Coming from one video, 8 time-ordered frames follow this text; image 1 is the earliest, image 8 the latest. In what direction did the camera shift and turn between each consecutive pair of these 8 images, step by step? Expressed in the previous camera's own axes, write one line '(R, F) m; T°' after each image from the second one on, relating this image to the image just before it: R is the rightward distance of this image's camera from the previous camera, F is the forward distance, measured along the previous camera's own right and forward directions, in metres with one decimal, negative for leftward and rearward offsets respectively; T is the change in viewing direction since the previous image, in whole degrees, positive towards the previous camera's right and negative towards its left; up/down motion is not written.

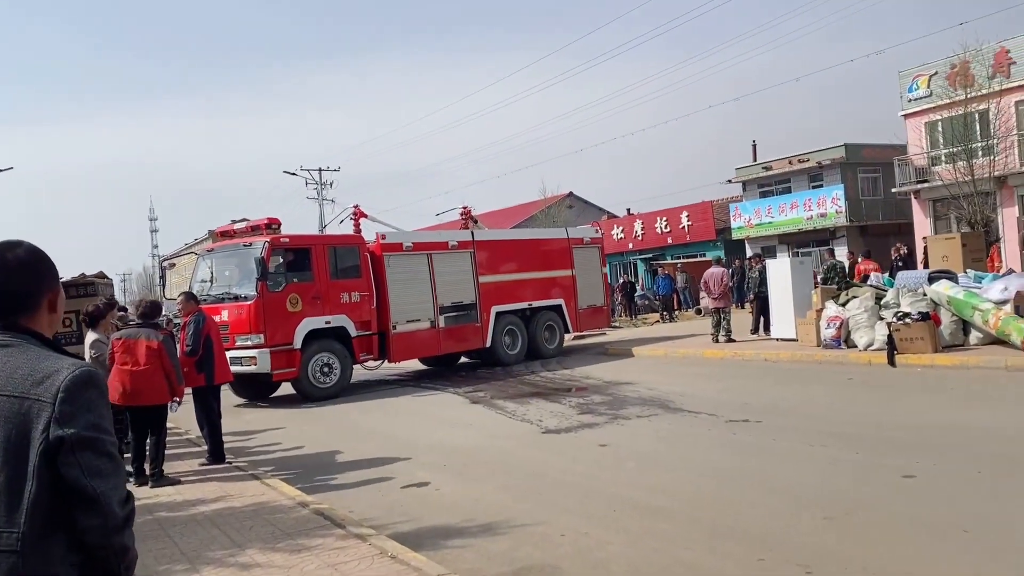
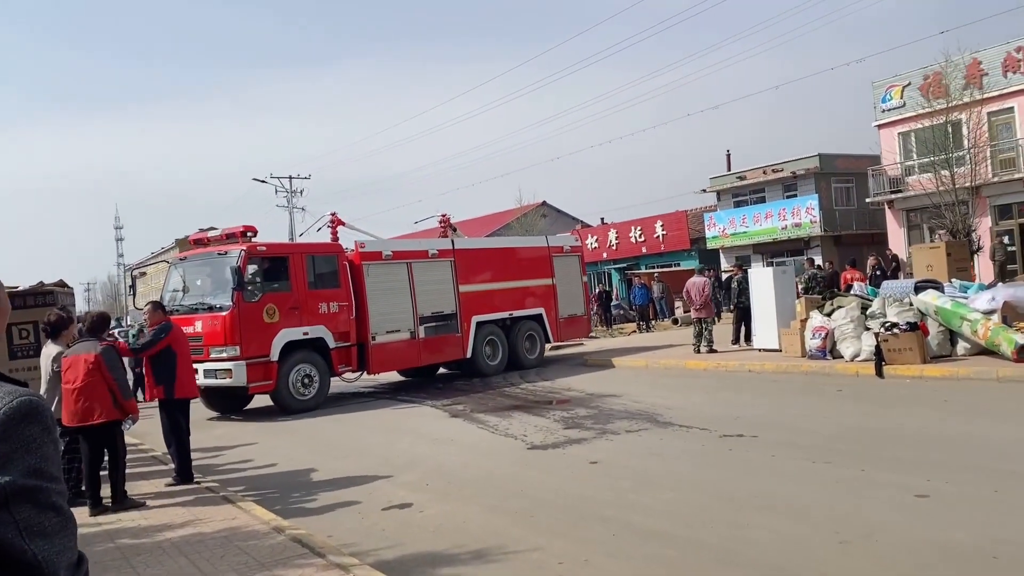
(-0.1, +0.4) m; +2°
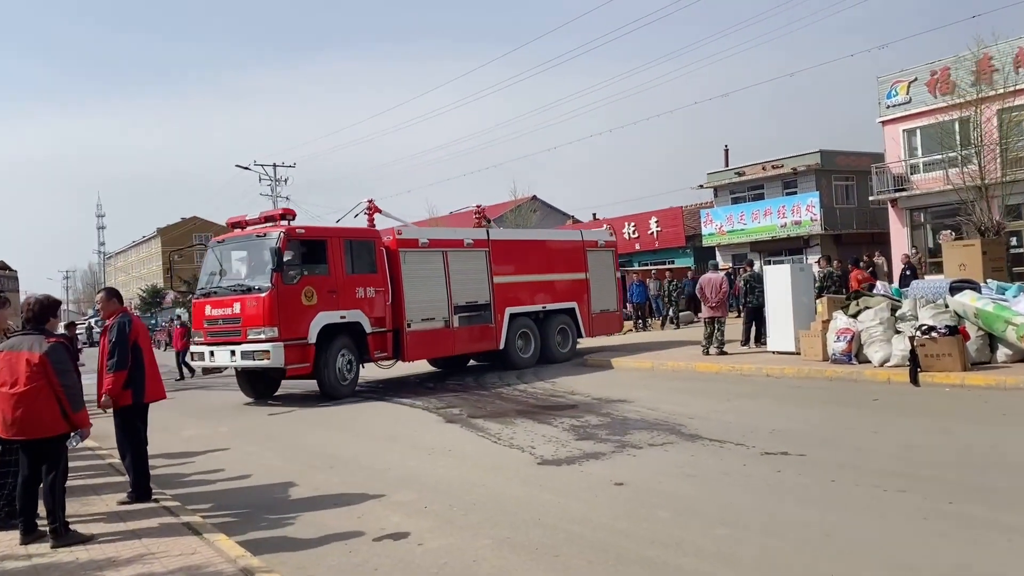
(-0.2, +1.1) m; +1°
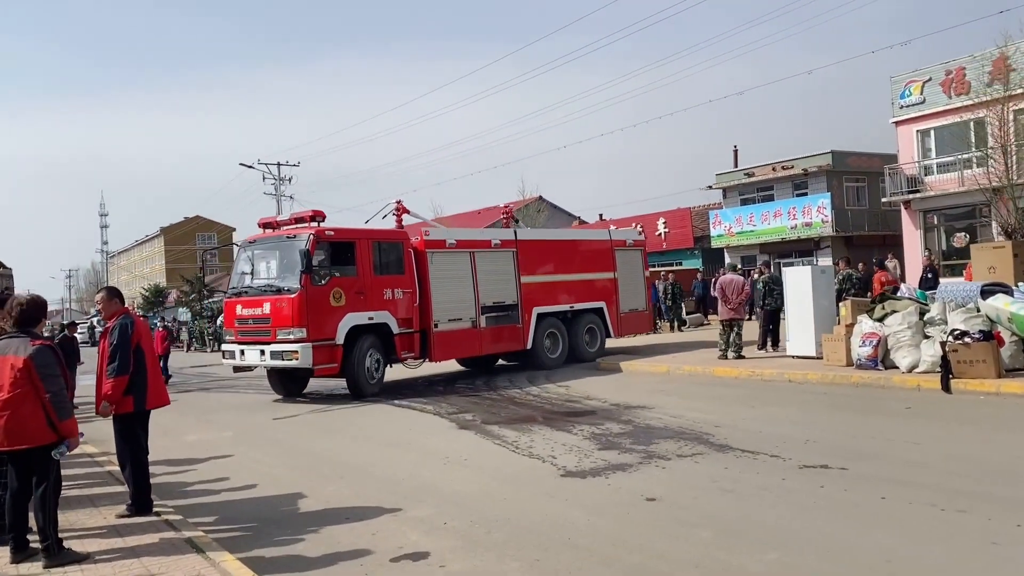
(-0.2, +0.4) m; 0°
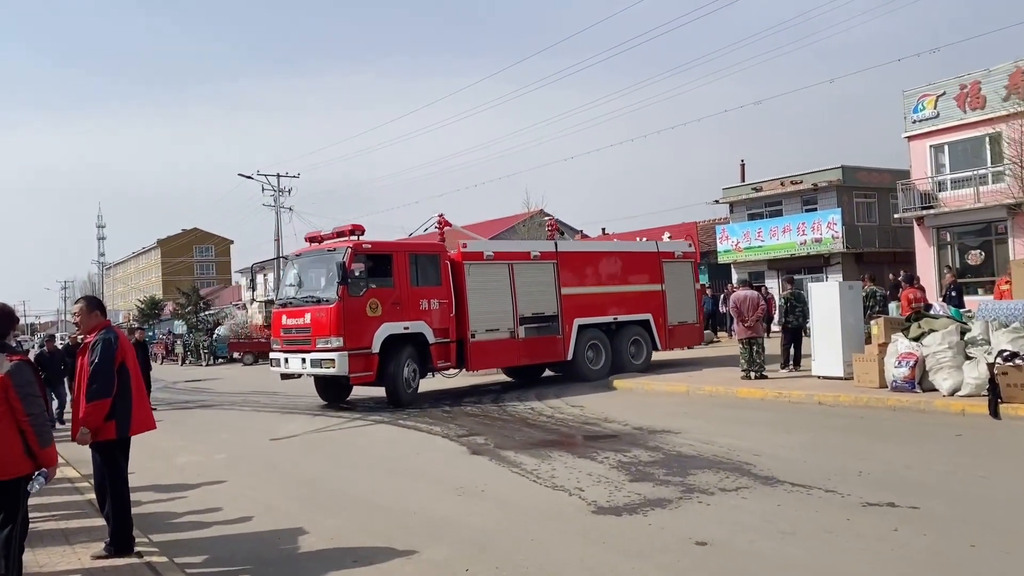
(-0.2, +0.7) m; 0°
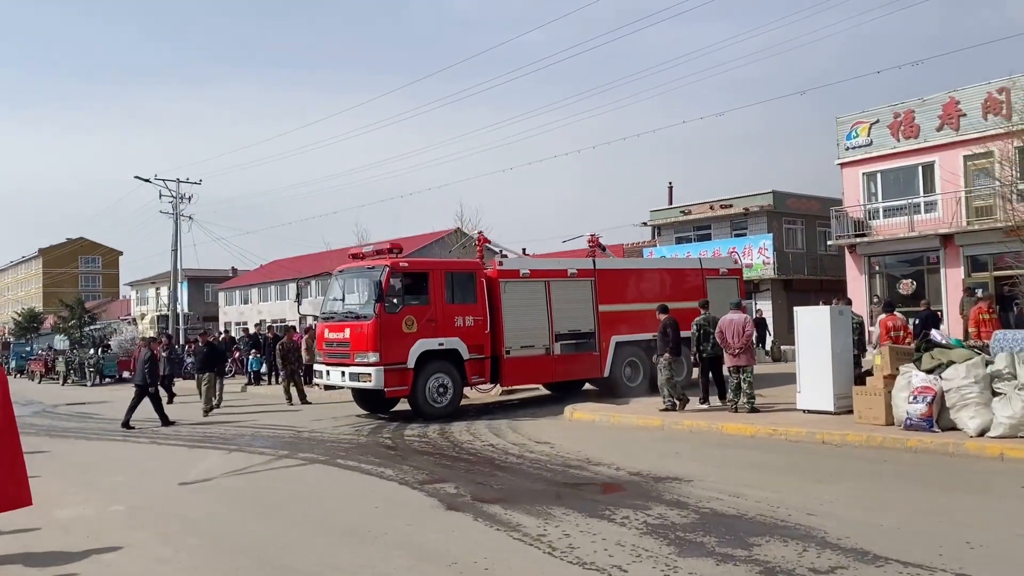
(-0.8, +1.8) m; +7°
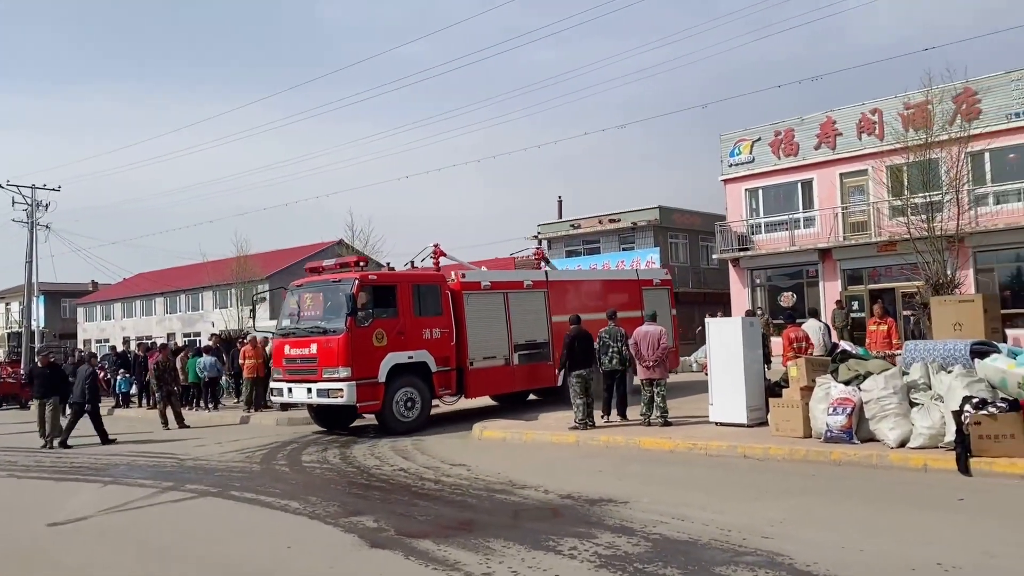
(-0.4, +0.7) m; +9°
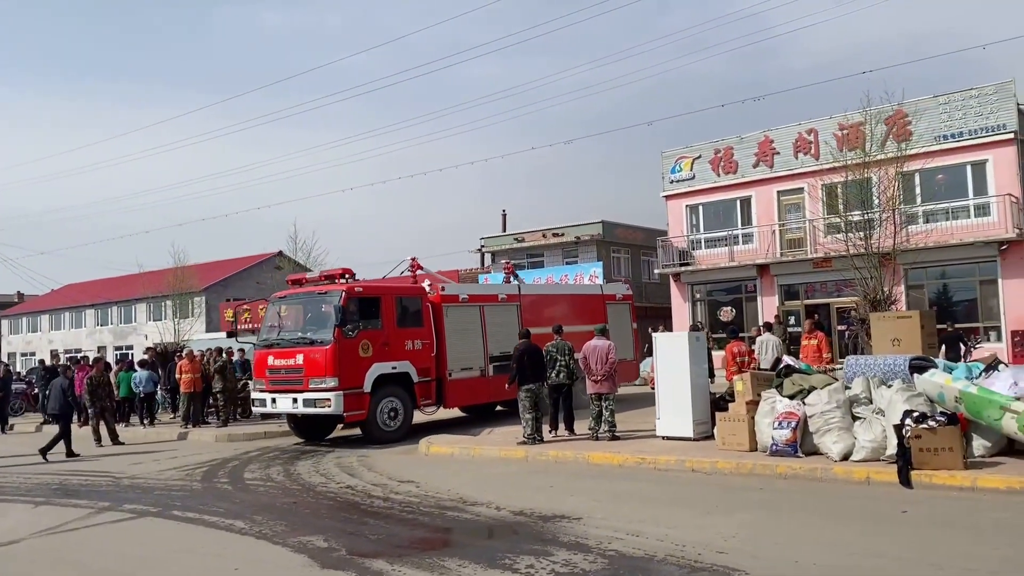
(-0.1, 0.0) m; +4°
